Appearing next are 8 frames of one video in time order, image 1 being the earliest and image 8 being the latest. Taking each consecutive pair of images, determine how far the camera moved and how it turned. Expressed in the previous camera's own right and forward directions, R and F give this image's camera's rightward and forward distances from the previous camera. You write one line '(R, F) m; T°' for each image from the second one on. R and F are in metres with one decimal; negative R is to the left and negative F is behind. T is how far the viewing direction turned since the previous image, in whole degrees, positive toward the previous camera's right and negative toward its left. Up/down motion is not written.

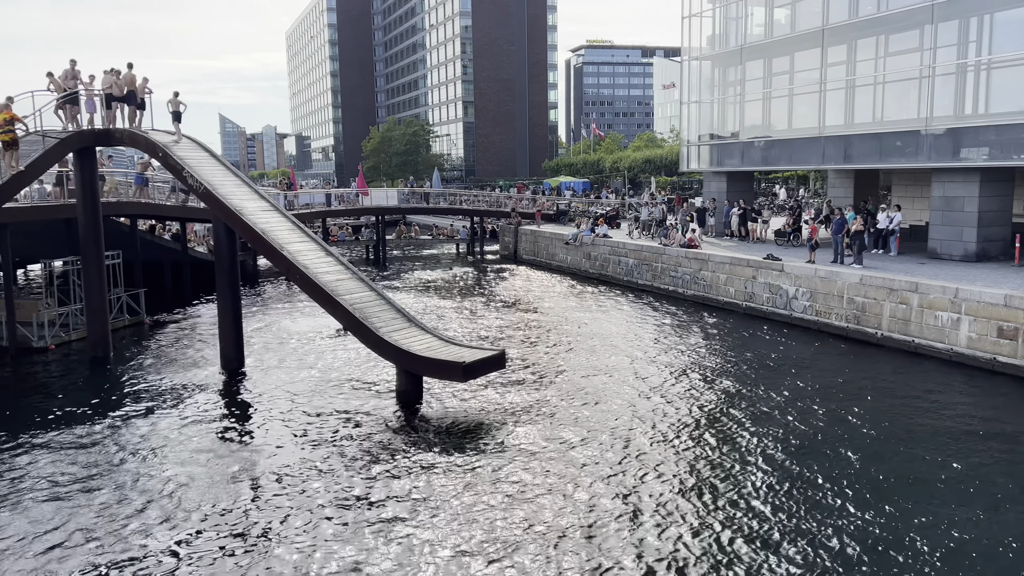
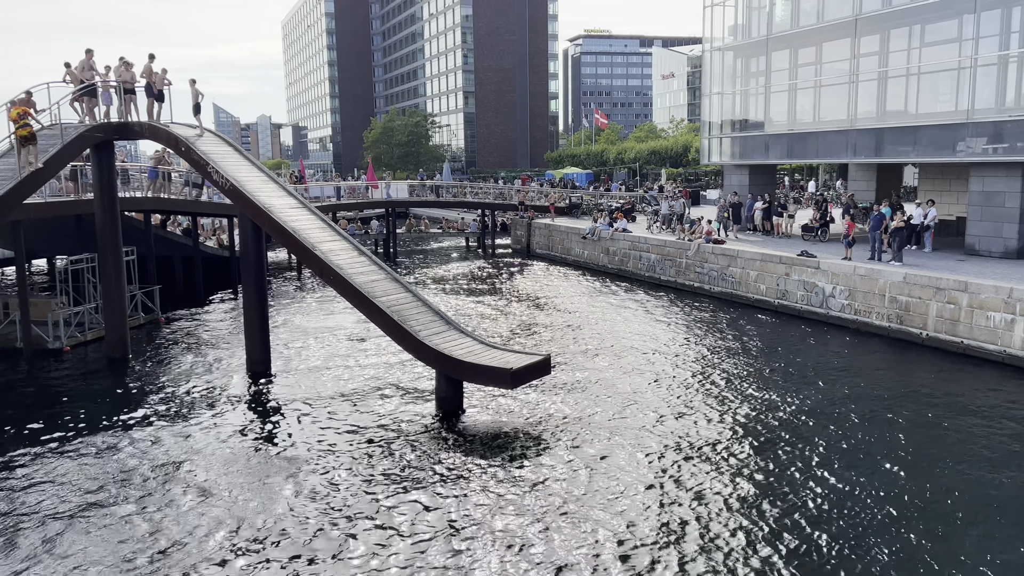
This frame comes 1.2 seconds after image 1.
(-0.9, +0.7) m; 0°
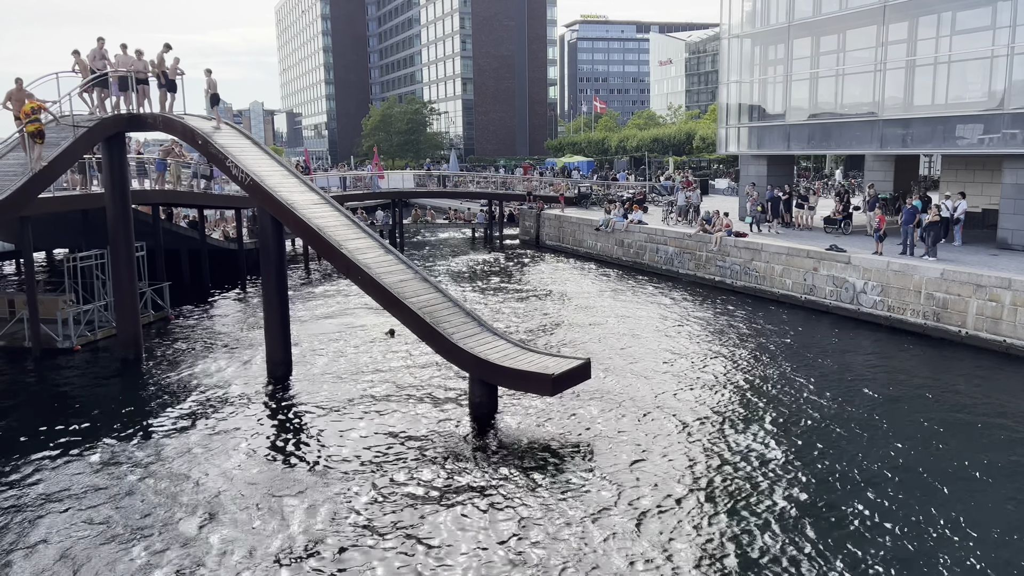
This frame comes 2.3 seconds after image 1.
(-0.8, +0.6) m; 0°
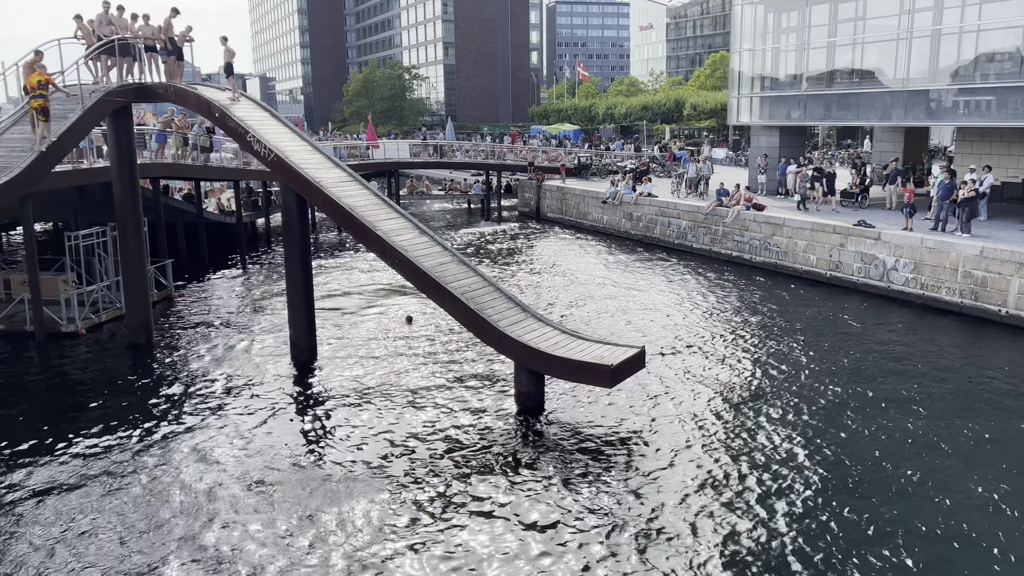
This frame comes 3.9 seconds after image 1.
(-1.2, +0.8) m; +2°
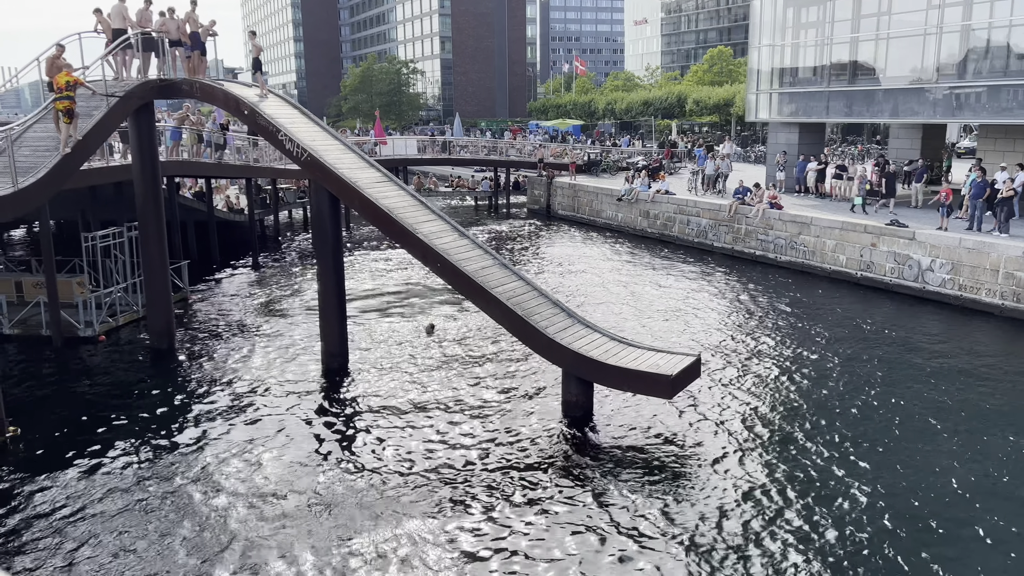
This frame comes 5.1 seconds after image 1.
(-0.9, +0.5) m; +1°
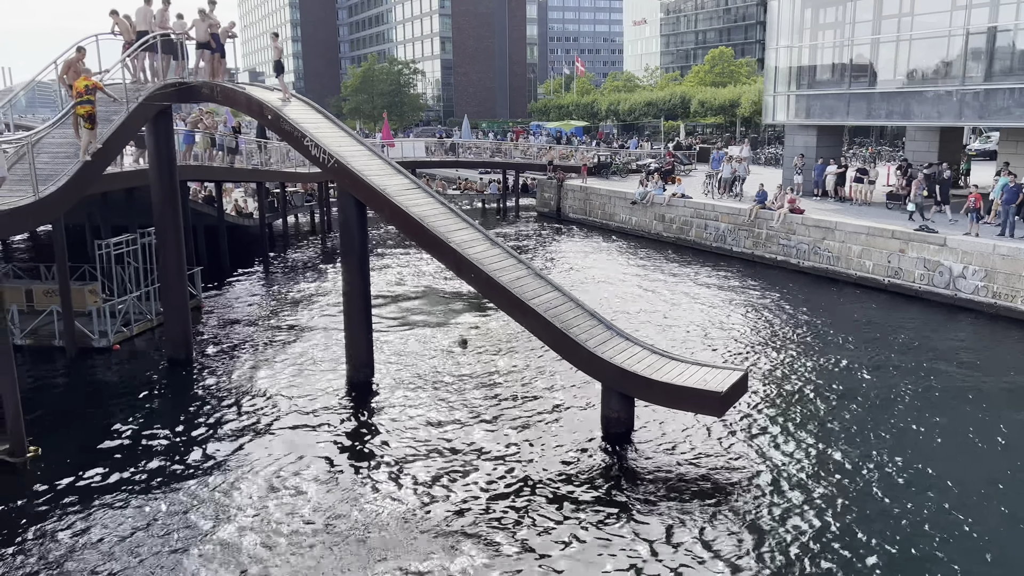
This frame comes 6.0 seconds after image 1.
(-0.7, +0.5) m; 0°
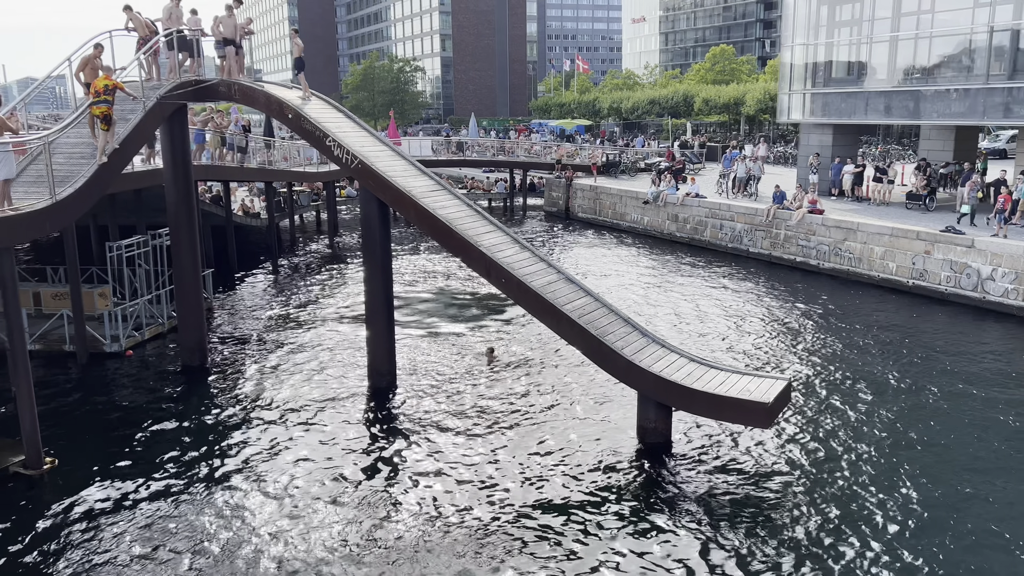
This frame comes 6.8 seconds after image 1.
(-0.6, +0.5) m; 0°
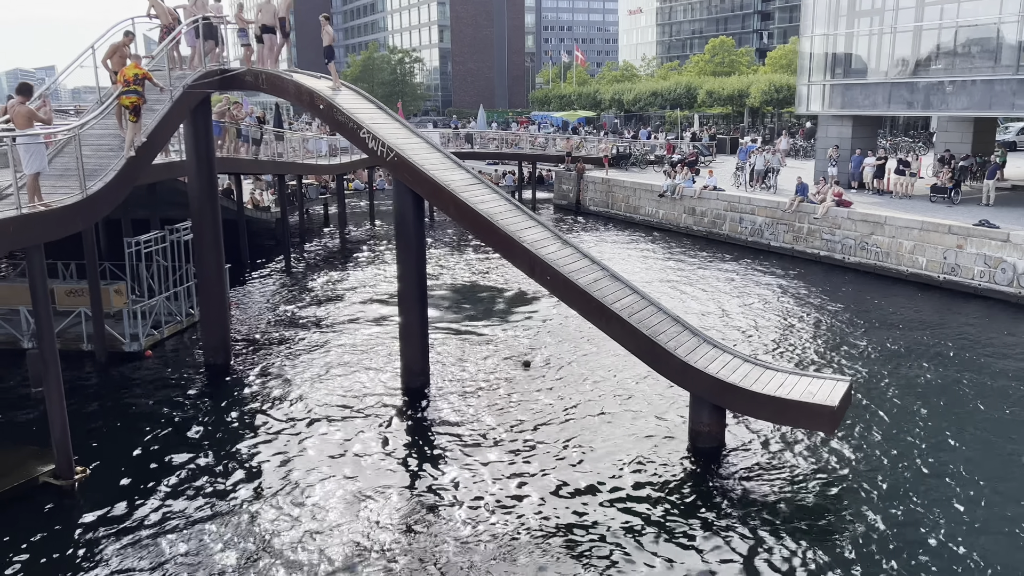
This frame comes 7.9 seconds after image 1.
(-0.8, +0.5) m; 0°
